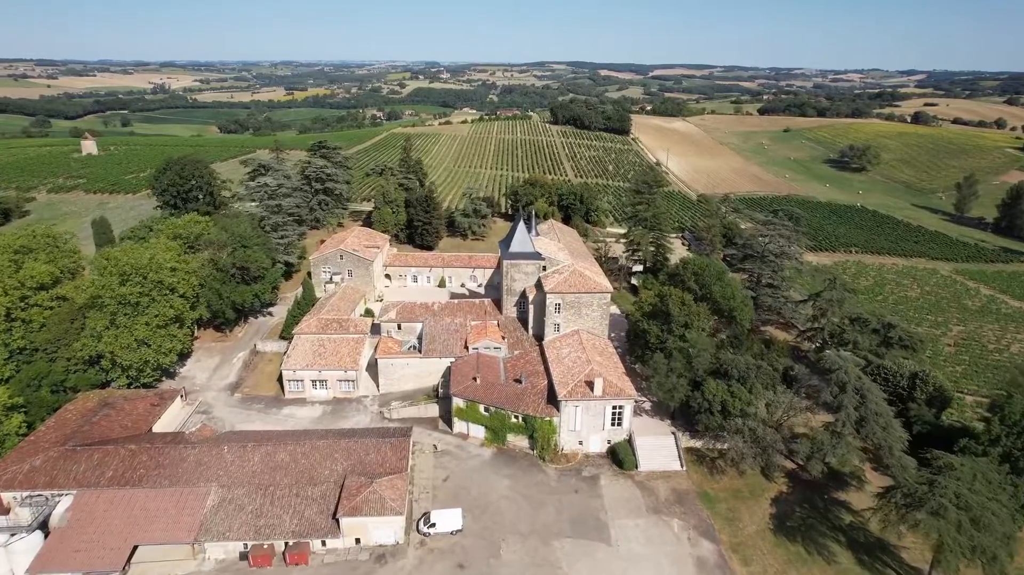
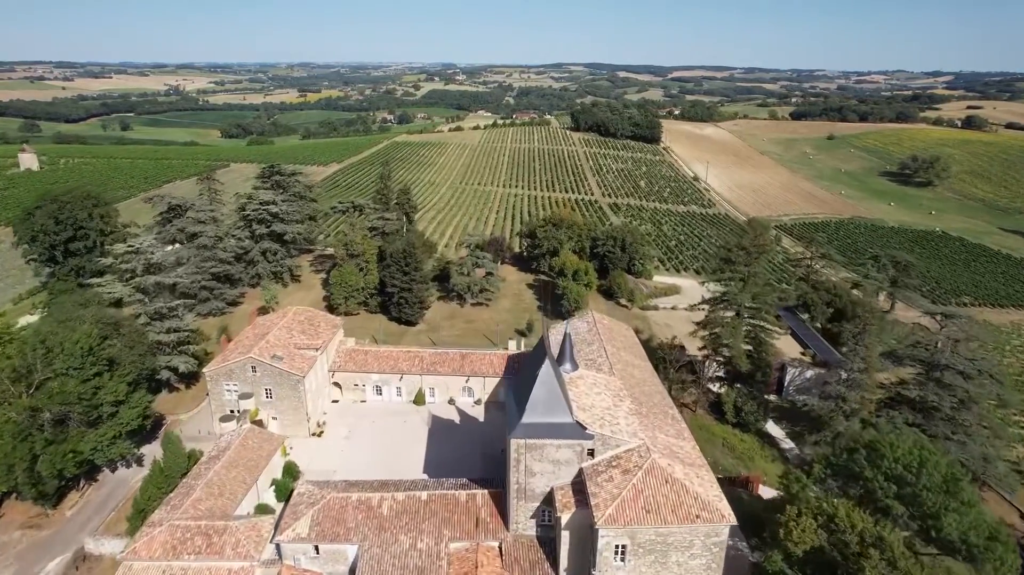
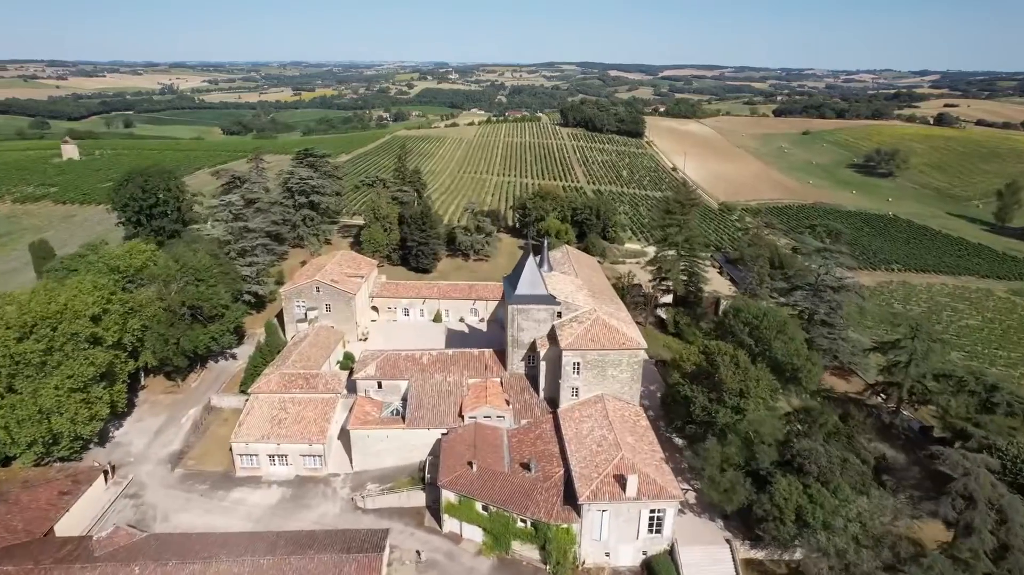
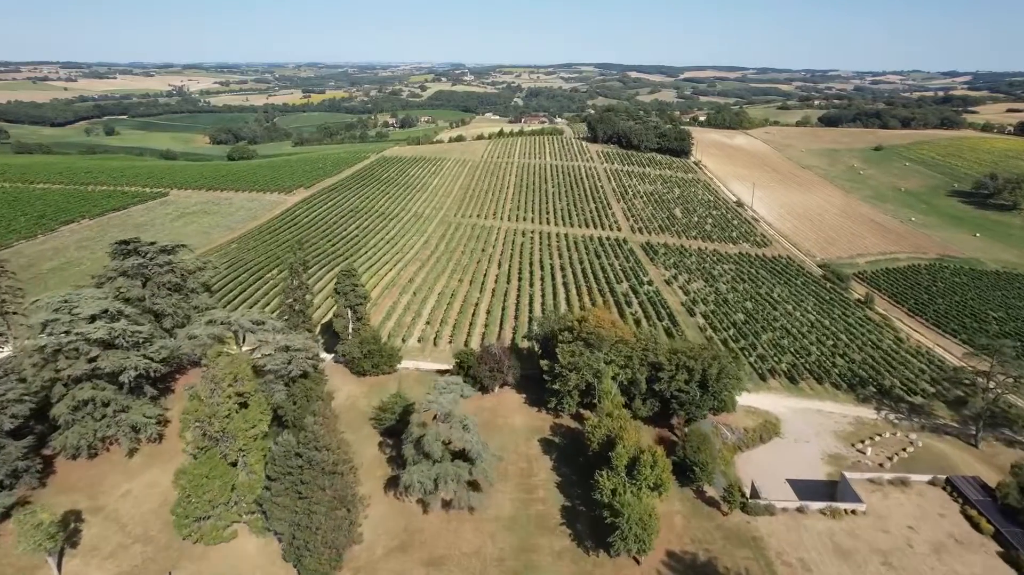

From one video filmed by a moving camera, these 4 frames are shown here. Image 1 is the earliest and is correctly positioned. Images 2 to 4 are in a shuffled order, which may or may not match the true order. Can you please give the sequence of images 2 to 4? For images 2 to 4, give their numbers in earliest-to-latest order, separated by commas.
3, 2, 4
